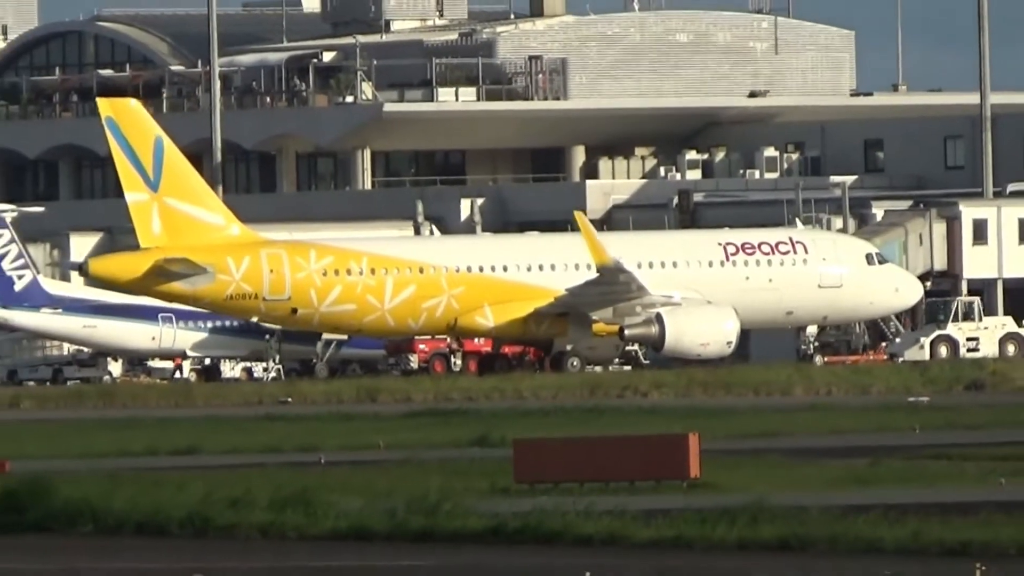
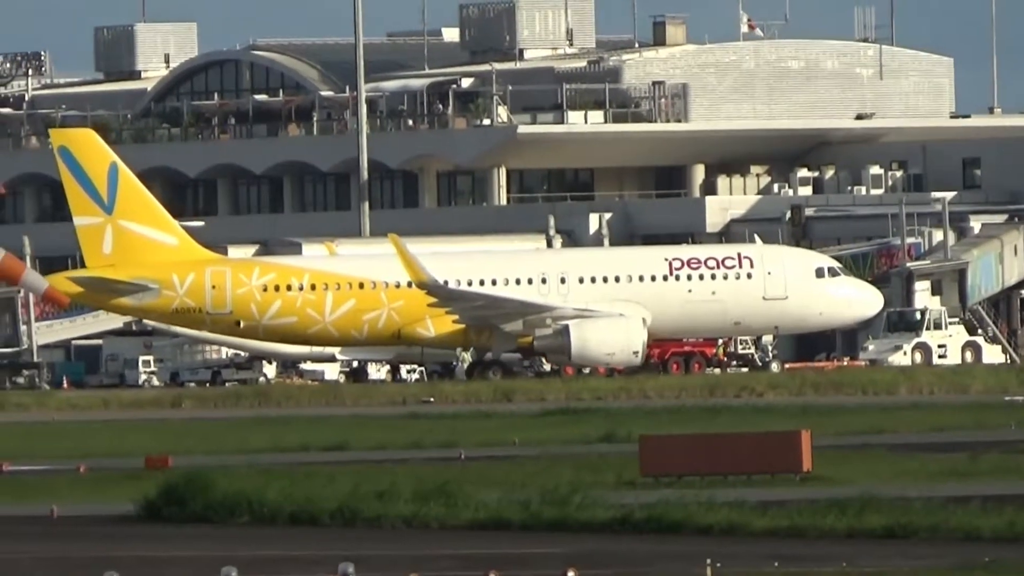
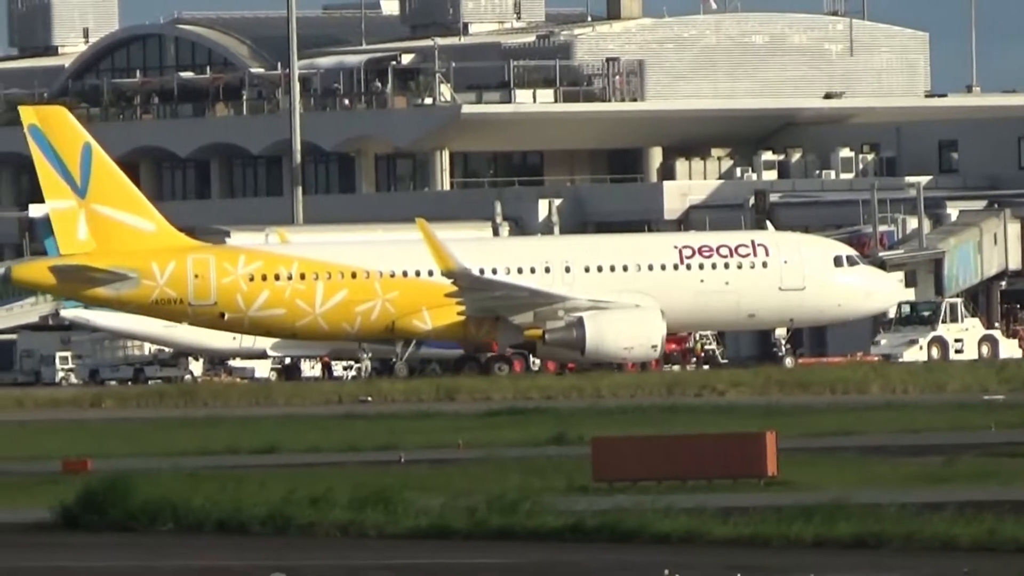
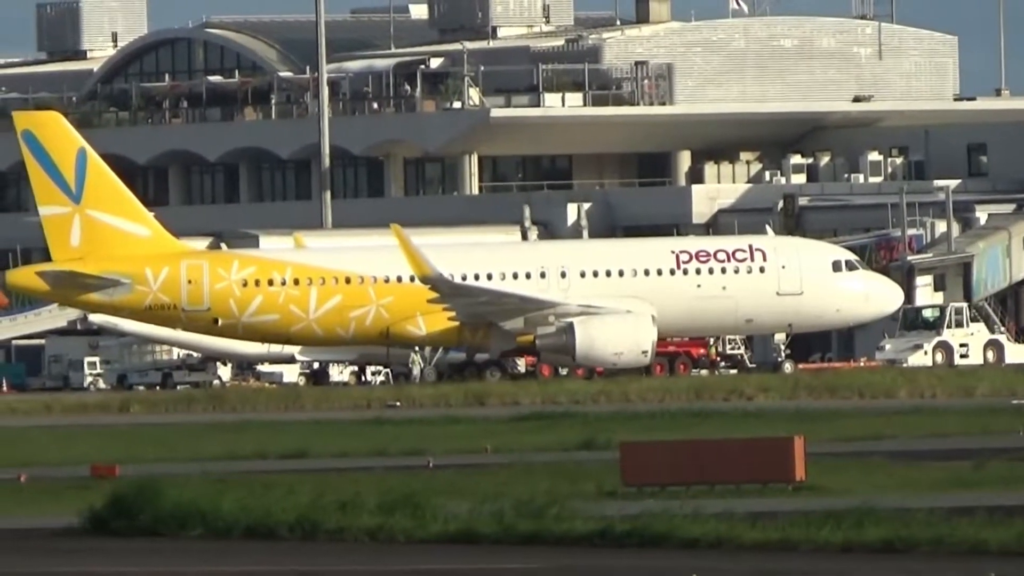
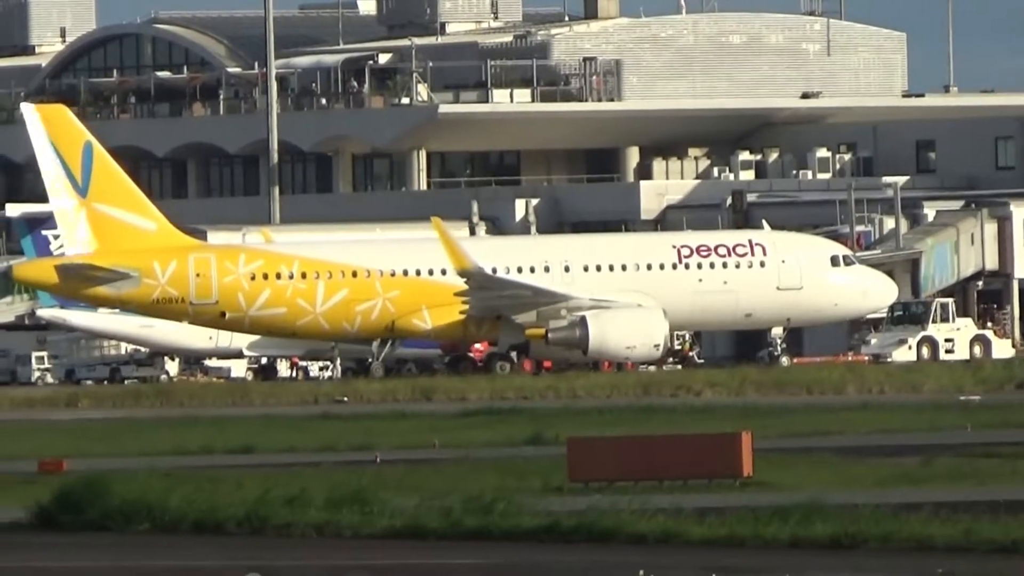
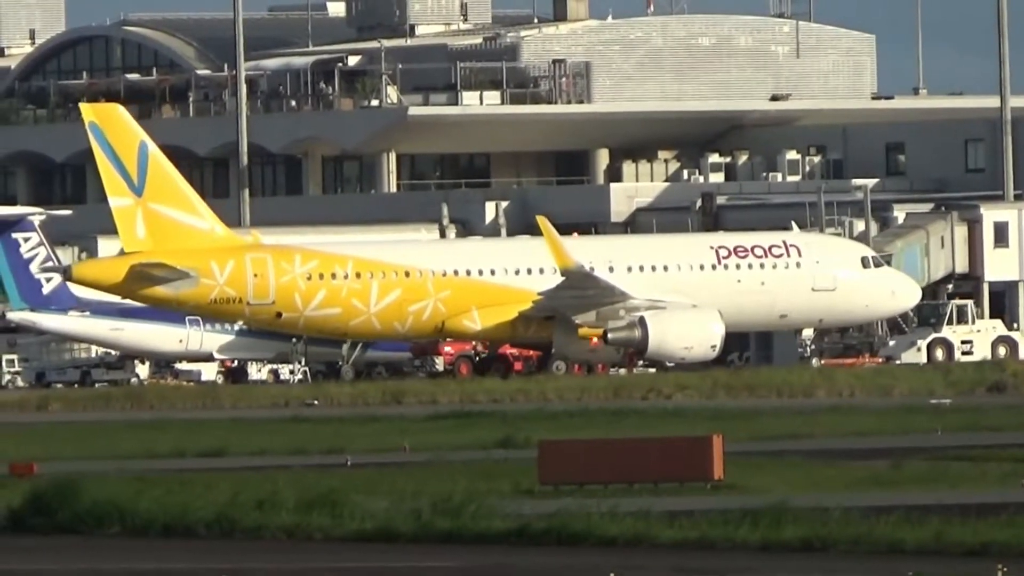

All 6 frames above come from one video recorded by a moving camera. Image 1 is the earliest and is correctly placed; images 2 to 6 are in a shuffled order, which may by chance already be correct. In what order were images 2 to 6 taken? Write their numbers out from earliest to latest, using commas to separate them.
6, 5, 3, 4, 2
